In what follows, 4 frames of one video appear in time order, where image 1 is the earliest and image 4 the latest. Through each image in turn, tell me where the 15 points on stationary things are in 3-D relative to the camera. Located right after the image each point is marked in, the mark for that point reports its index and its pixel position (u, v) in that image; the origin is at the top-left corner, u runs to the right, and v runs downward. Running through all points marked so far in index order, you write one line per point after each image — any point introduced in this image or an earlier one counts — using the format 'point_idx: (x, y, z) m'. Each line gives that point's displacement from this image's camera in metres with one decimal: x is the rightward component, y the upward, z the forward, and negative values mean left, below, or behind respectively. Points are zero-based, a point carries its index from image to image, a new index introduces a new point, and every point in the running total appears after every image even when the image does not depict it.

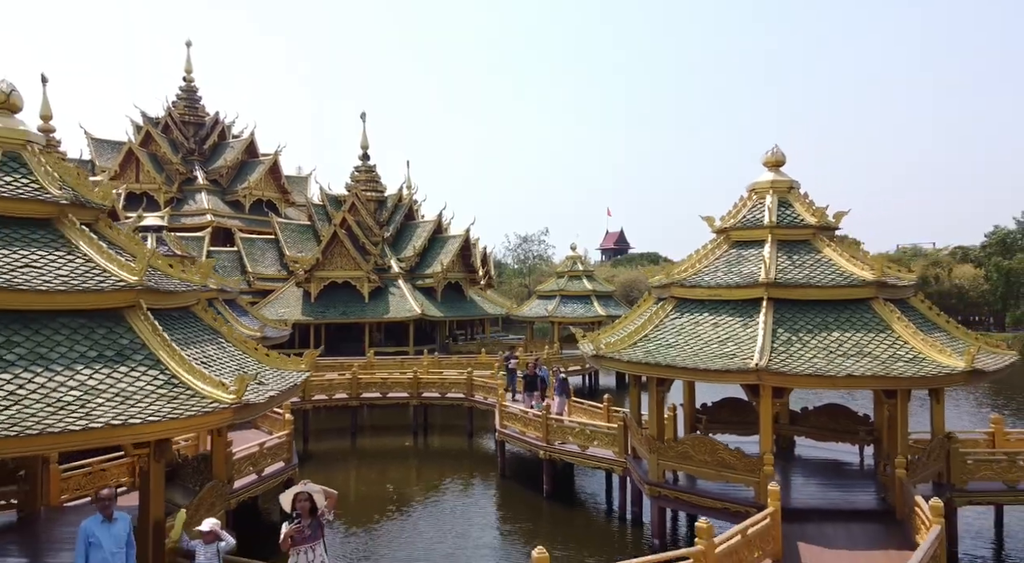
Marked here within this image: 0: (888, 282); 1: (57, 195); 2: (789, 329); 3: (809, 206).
0: (+5.3, 0.0, +11.8) m
1: (-4.7, +0.9, +8.6) m
2: (+3.8, -0.7, +11.4) m
3: (+4.7, +1.2, +13.2) m
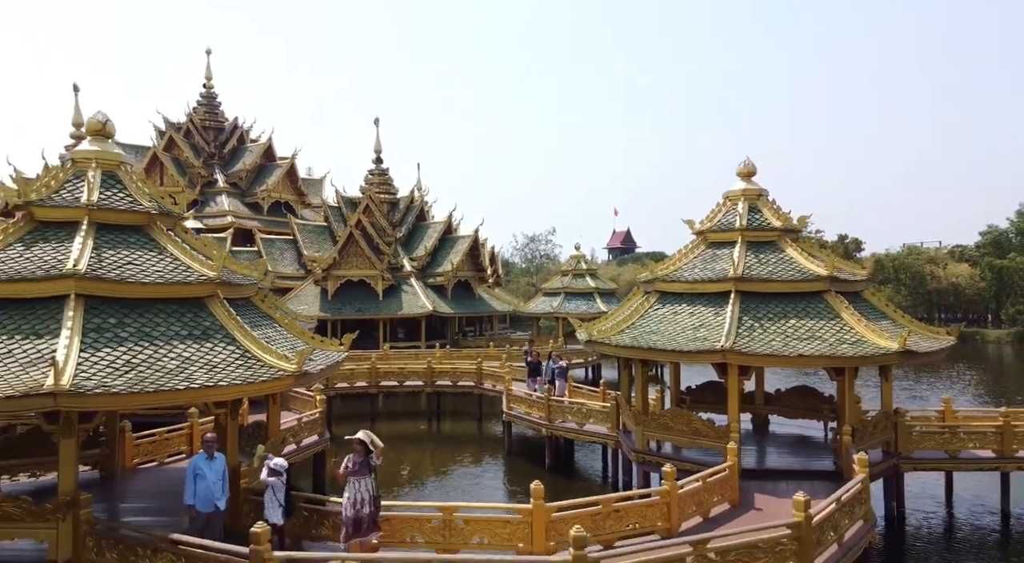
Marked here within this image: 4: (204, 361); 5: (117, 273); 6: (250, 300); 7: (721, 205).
0: (+5.4, +0.1, +13.7) m
1: (-4.7, +1.0, +10.7) m
2: (+3.9, -0.6, +13.4) m
3: (+4.8, +1.3, +15.1) m
4: (-3.5, -0.9, +9.4) m
5: (-4.6, +0.1, +9.6) m
6: (-3.7, -0.3, +11.9) m
7: (+3.9, +1.4, +15.5) m
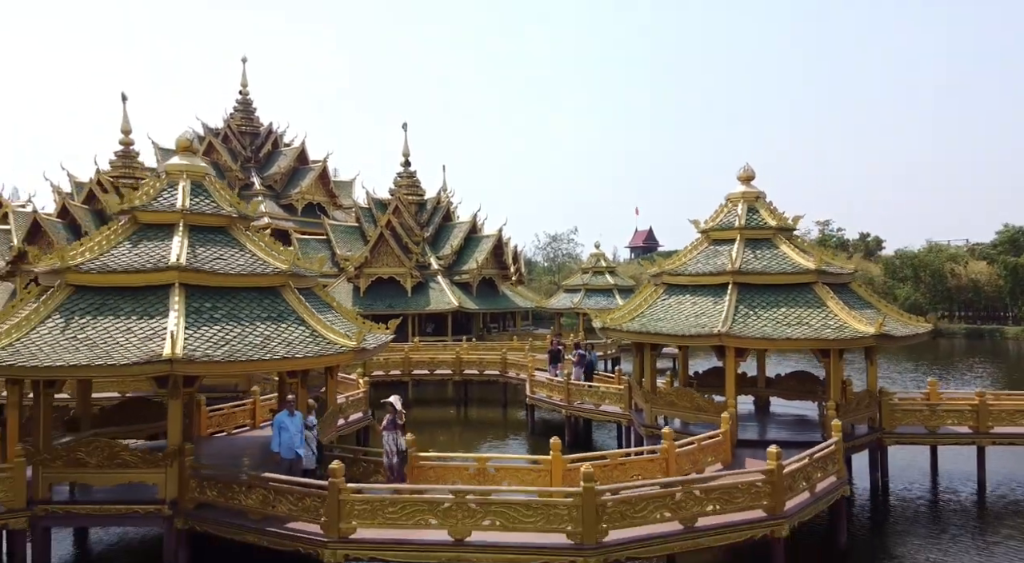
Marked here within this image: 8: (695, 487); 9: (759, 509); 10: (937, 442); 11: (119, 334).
0: (+5.8, +0.2, +15.4) m
1: (-4.3, +1.1, +12.7) m
2: (+4.3, -0.4, +15.2) m
3: (+5.3, +1.4, +16.9) m
4: (-3.2, -0.8, +11.4) m
5: (-4.2, +0.2, +11.6) m
6: (-3.4, -0.1, +13.9) m
7: (+4.4, +1.6, +17.3) m
8: (+2.2, -2.4, +9.8) m
9: (+3.0, -2.8, +10.1) m
10: (+8.3, -3.1, +16.2) m
11: (-5.0, -0.7, +10.7) m
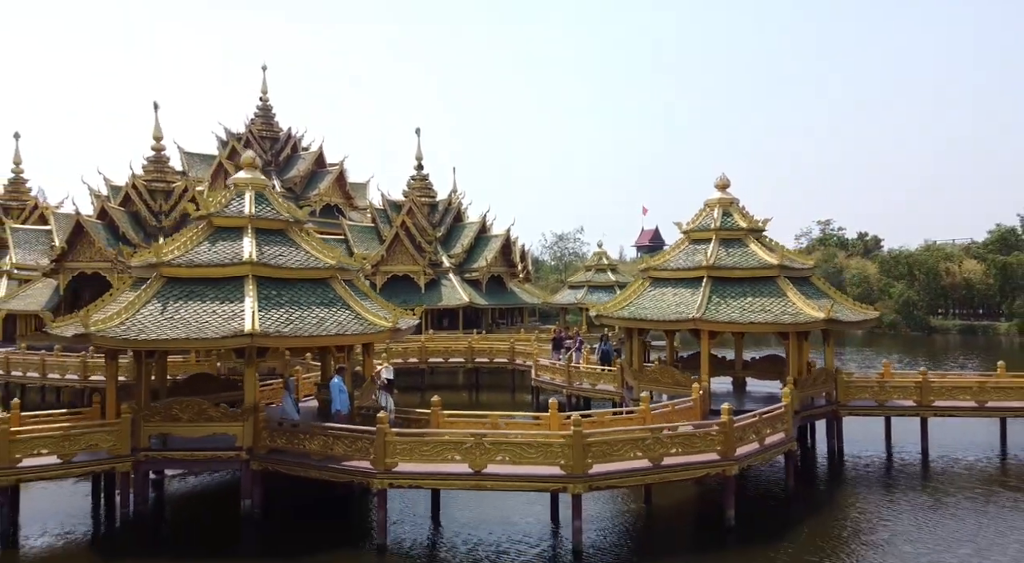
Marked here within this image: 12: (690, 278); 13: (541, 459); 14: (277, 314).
0: (+6.0, +0.3, +18.1) m
1: (-4.2, +1.2, +15.4) m
2: (+4.5, -0.3, +17.9) m
3: (+5.4, +1.6, +19.5) m
4: (-3.0, -0.6, +14.1) m
5: (-4.1, +0.4, +14.4) m
6: (-3.2, 0.0, +16.6) m
7: (+4.5, +1.7, +19.9) m
8: (+2.3, -2.3, +12.4) m
9: (+3.1, -2.6, +12.8) m
10: (+8.5, -3.0, +18.9) m
11: (-4.9, -0.5, +13.4) m
12: (+4.0, +0.1, +18.6) m
13: (+0.4, -2.5, +11.8) m
14: (-3.9, -0.5, +13.6) m
